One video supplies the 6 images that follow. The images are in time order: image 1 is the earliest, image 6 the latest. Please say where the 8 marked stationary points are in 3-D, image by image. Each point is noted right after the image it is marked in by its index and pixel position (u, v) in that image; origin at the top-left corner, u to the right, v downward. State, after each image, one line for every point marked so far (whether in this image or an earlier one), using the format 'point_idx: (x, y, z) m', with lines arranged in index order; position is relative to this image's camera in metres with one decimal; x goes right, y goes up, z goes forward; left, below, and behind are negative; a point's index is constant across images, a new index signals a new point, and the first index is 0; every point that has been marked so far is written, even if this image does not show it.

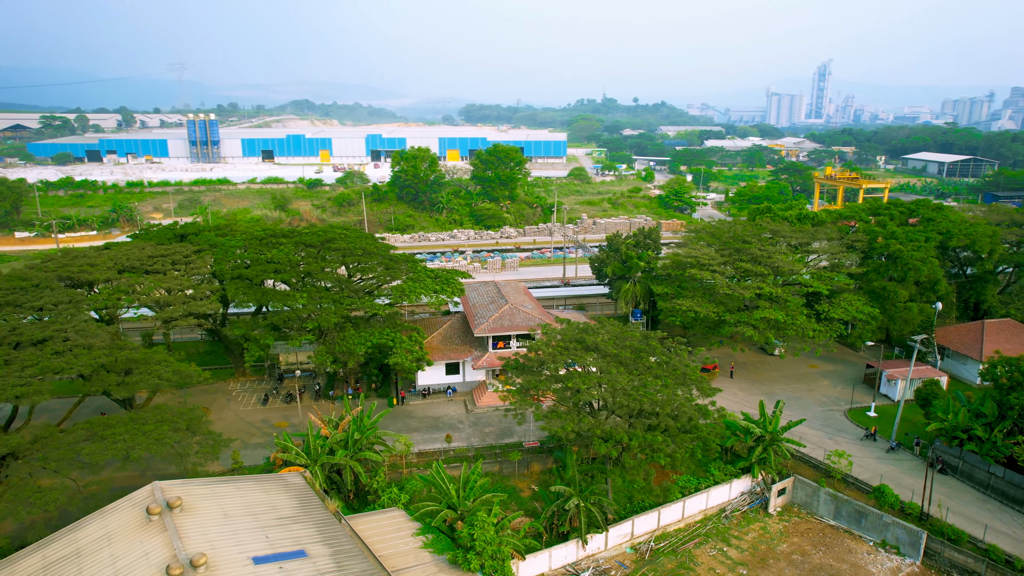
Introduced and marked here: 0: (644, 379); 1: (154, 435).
0: (+4.2, -2.7, +19.5) m
1: (-10.1, -4.2, +18.8) m
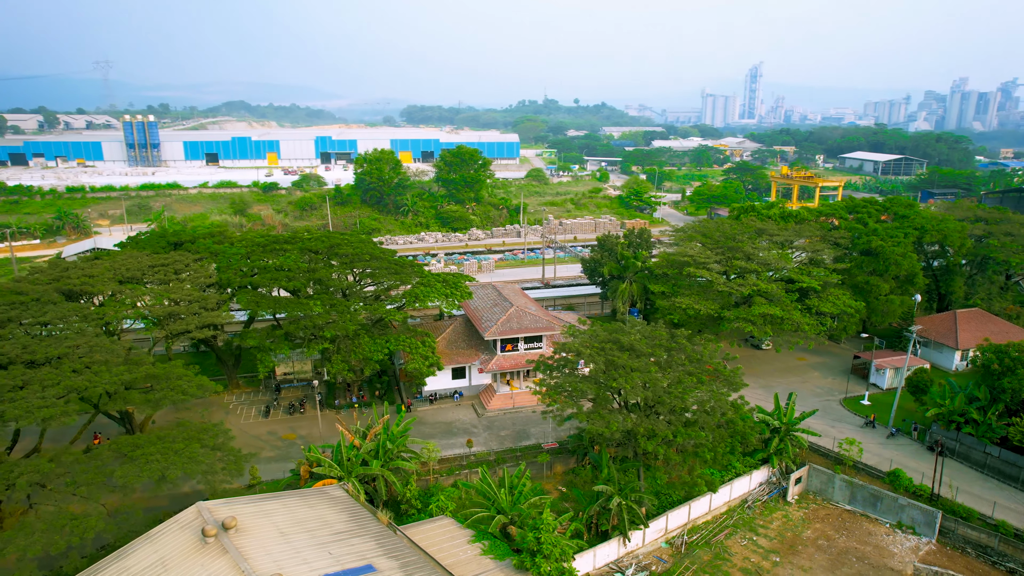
0: (+5.3, -2.7, +20.0) m
1: (-8.9, -4.5, +18.0) m
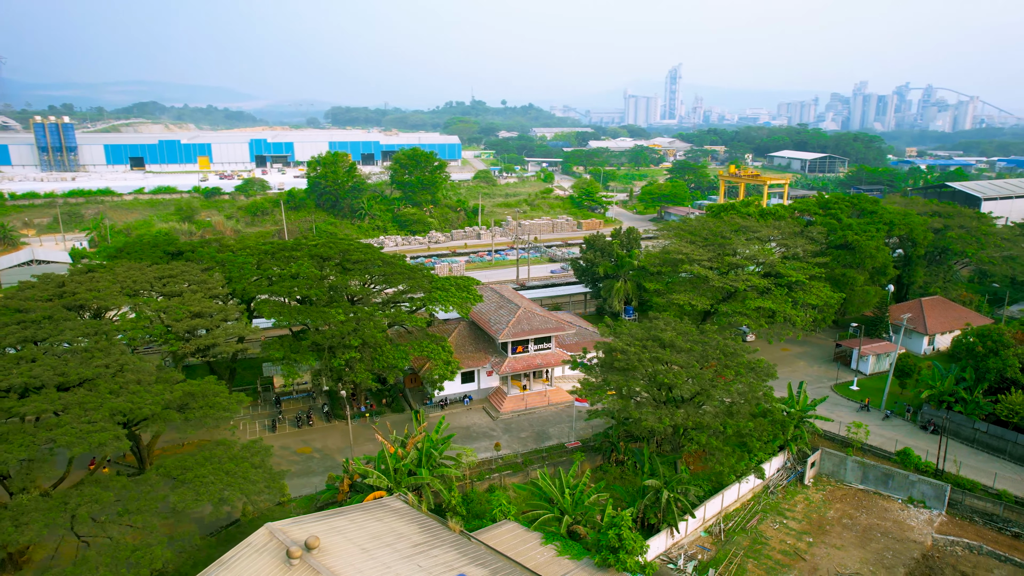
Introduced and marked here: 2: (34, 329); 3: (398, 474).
0: (+6.6, -2.6, +20.7) m
1: (-7.1, -4.8, +17.2) m
2: (-13.2, -1.2, +18.2) m
3: (-3.4, -5.5, +19.6) m
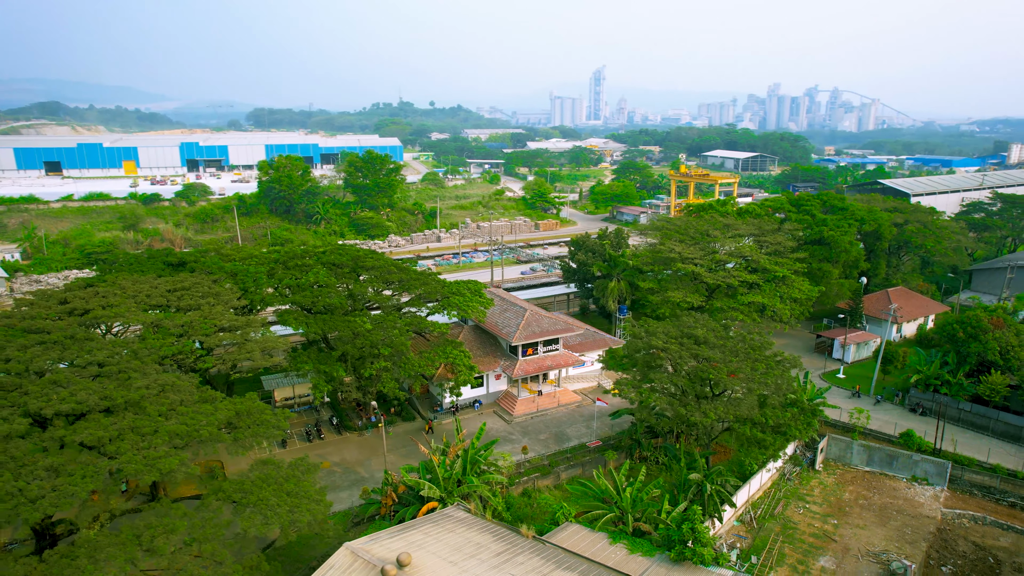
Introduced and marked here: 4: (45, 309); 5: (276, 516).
0: (+7.9, -2.5, +21.5) m
1: (-5.4, -5.1, +16.5) m
2: (-11.6, -1.6, +16.8) m
3: (-1.9, -5.7, +19.3) m
4: (-14.0, -0.6, +19.7) m
5: (-5.6, -5.3, +15.4) m
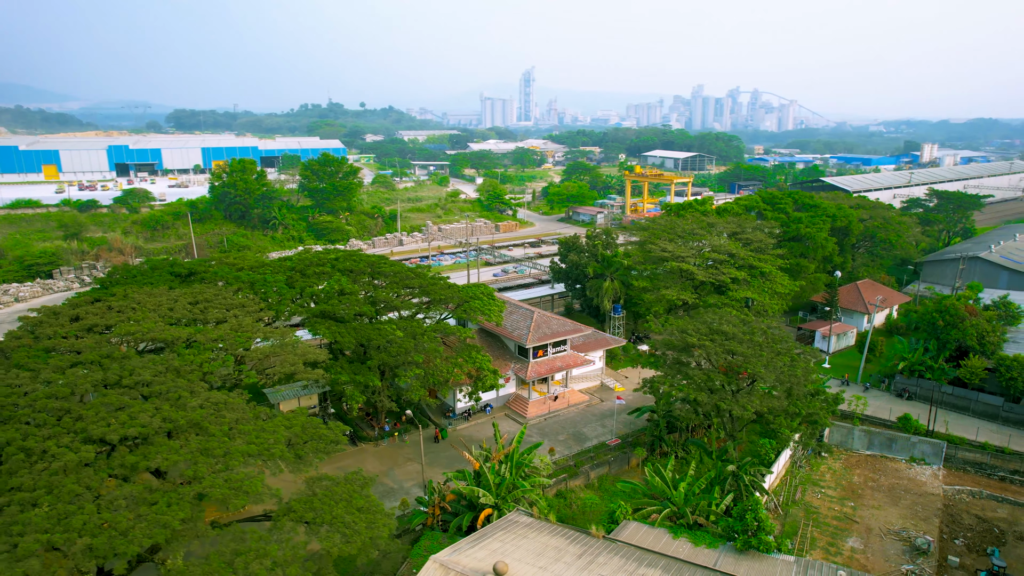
0: (+9.0, -2.3, +22.4) m
1: (-3.6, -5.4, +16.1) m
2: (-9.9, -2.0, +15.7) m
3: (-0.4, -5.9, +19.2) m
4: (-12.6, -1.1, +18.3) m
5: (-3.6, -5.5, +14.9) m
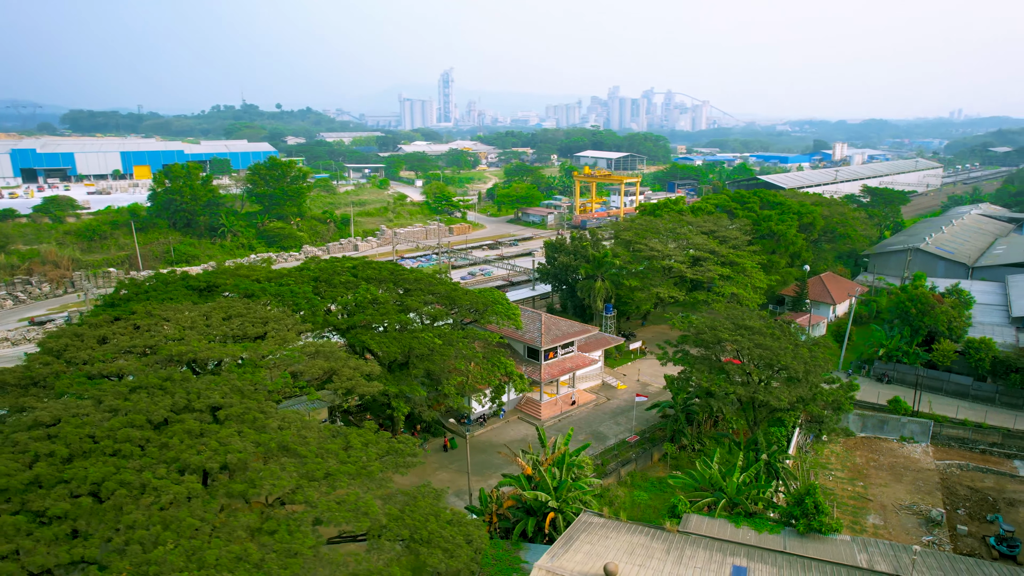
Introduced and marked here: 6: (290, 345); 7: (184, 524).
0: (+10.2, -2.2, +23.5) m
1: (-1.5, -5.6, +15.8) m
2: (-7.8, -2.4, +14.7) m
3: (+1.4, -6.0, +19.3) m
4: (-10.8, -1.6, +16.9) m
5: (-1.4, -5.7, +14.6) m
6: (-6.3, -1.6, +18.5) m
7: (-5.6, -4.0, +11.2) m
